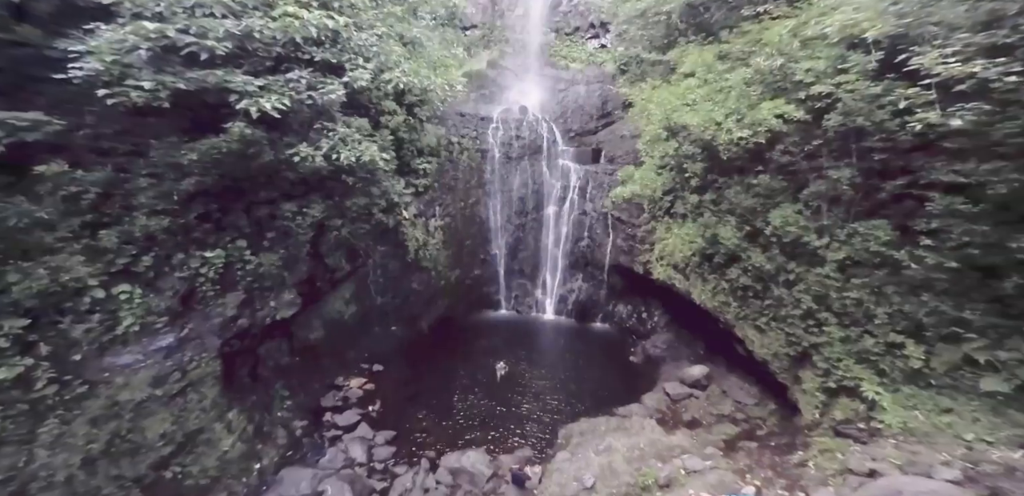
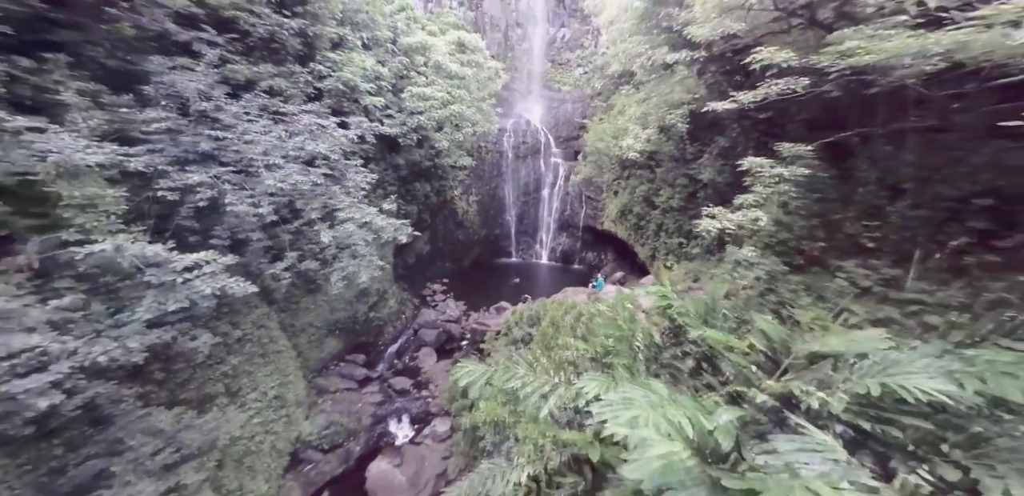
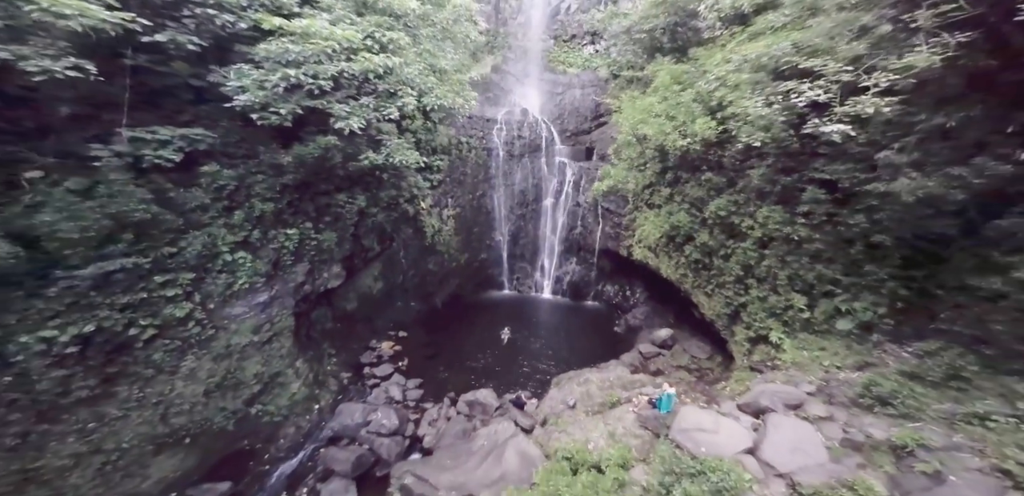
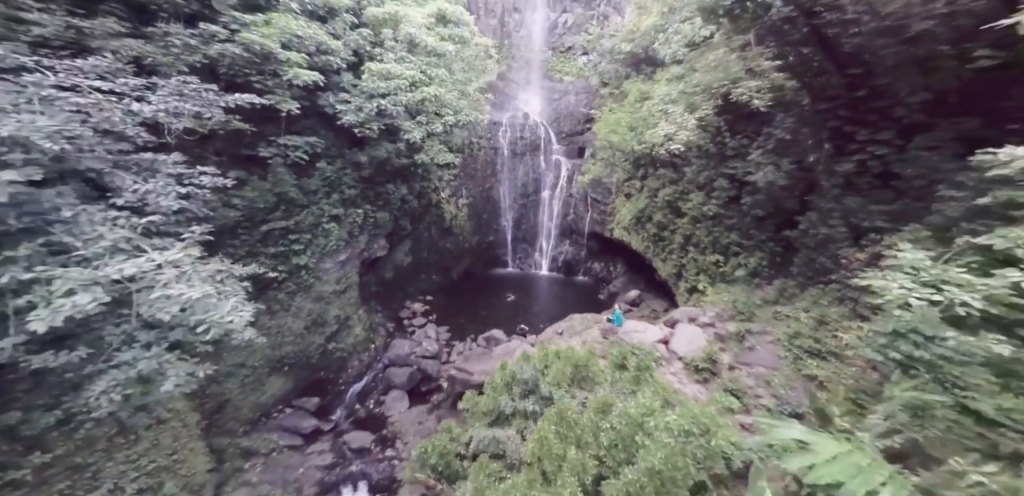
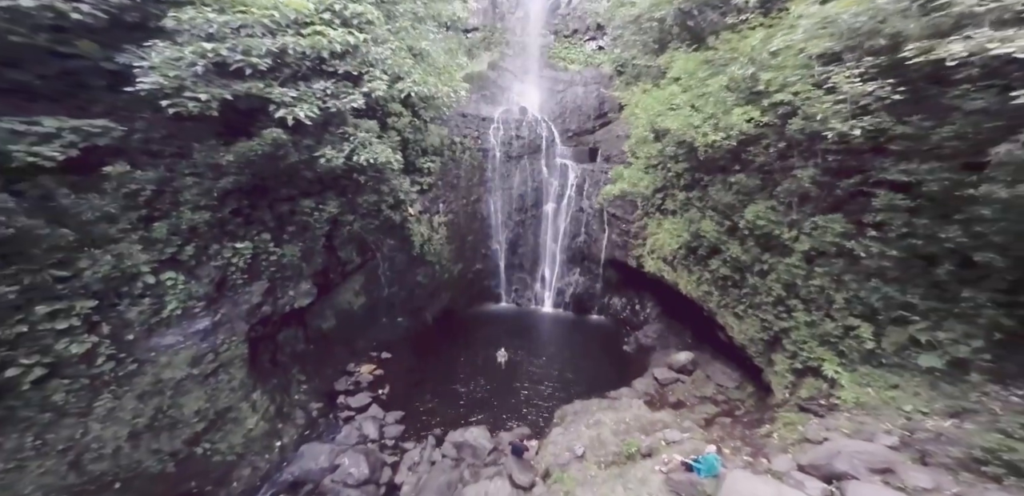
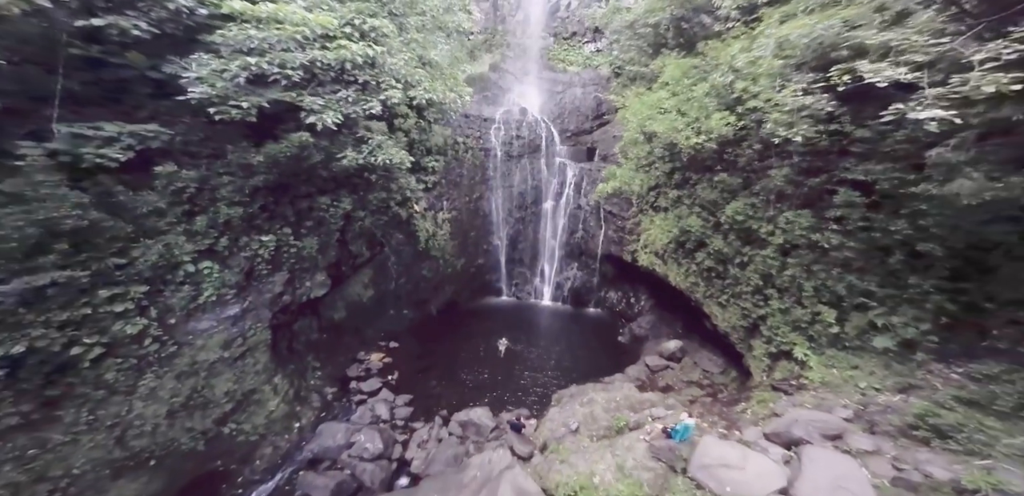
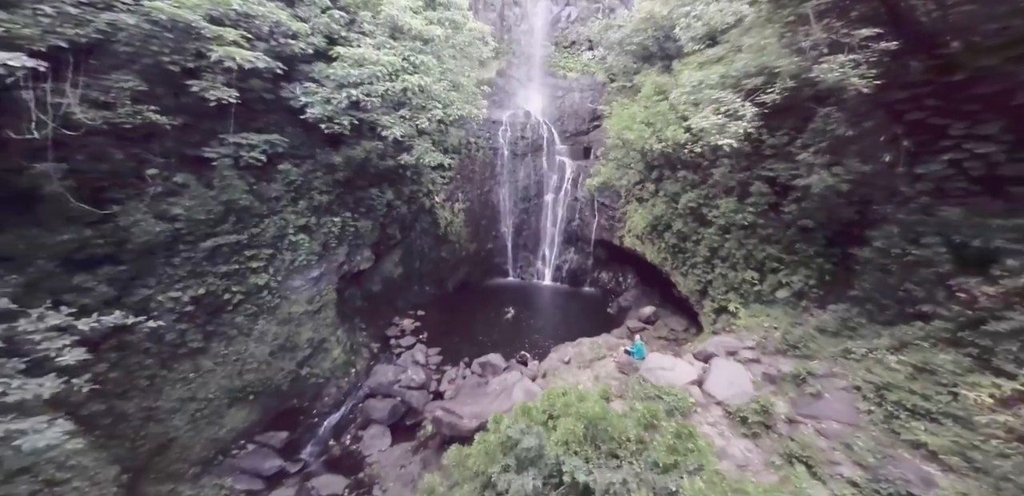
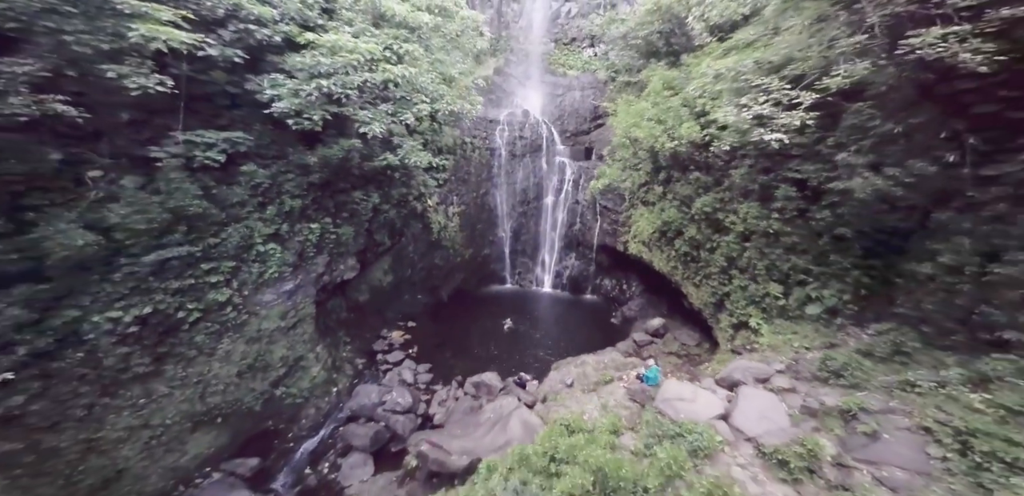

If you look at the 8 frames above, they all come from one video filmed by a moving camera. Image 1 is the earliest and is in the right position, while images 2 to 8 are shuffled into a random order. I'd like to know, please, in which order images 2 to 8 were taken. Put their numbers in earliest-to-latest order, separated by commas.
5, 6, 3, 8, 7, 4, 2
